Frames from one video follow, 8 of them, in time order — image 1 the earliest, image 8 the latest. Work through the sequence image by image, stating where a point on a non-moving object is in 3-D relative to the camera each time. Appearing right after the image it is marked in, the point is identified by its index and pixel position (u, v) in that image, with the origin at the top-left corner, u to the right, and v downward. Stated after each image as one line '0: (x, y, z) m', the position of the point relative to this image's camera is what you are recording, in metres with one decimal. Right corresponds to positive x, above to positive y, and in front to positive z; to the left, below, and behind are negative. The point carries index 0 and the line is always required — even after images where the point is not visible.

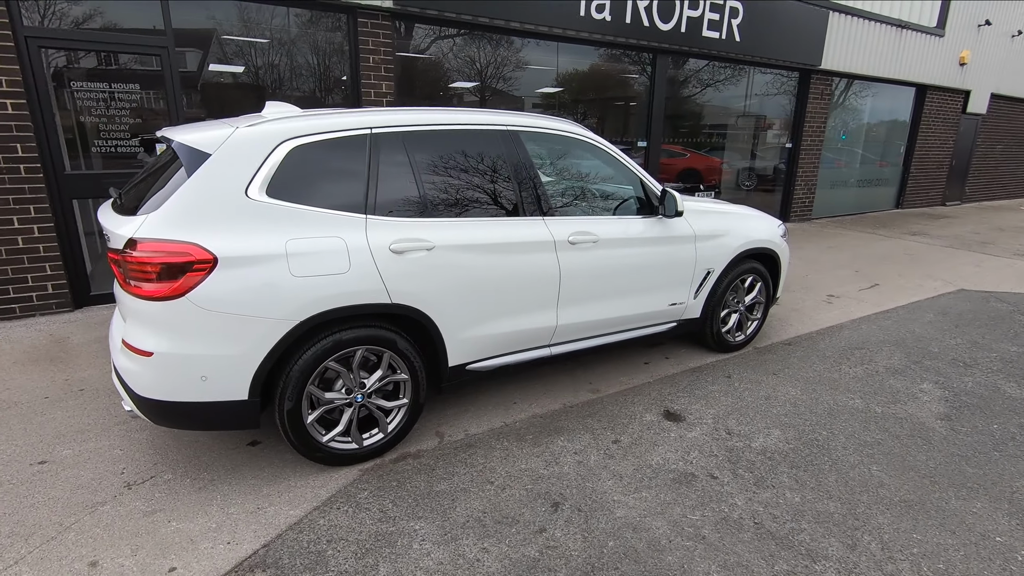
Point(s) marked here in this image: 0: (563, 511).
0: (+0.2, -1.1, +2.6) m
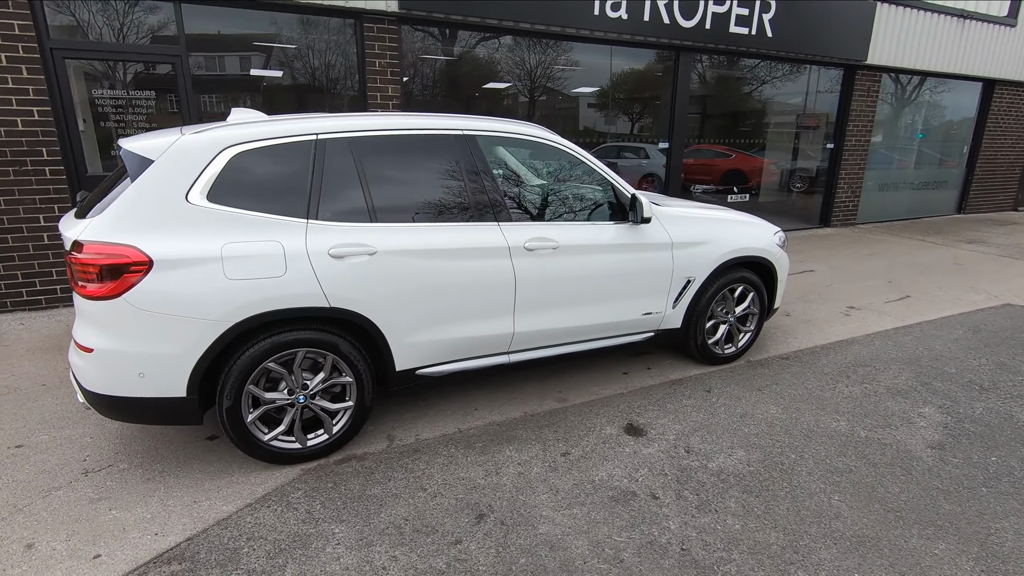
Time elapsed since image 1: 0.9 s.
0: (-0.1, -1.1, +2.6) m
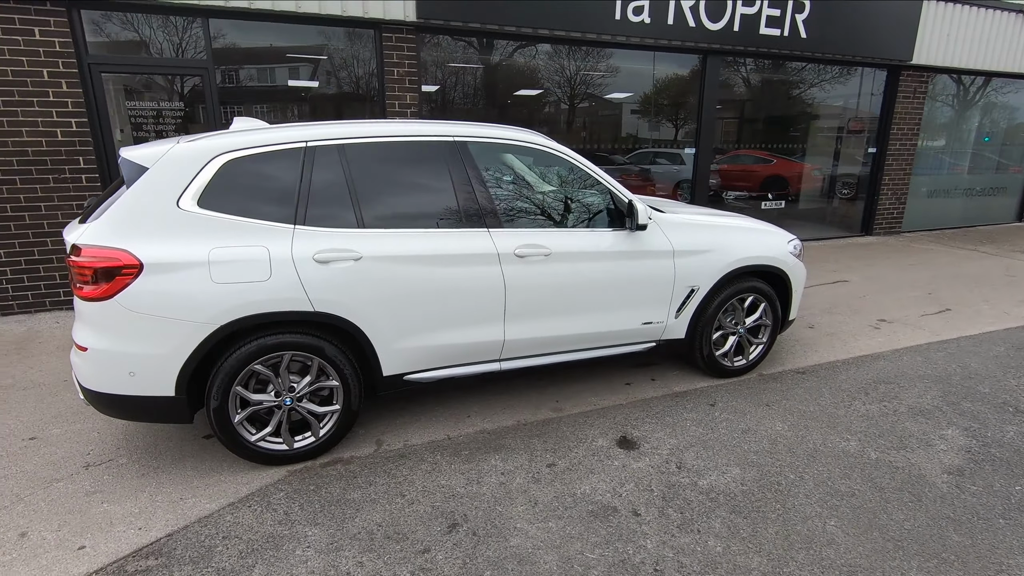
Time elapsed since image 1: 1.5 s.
0: (-0.3, -1.2, +2.6) m
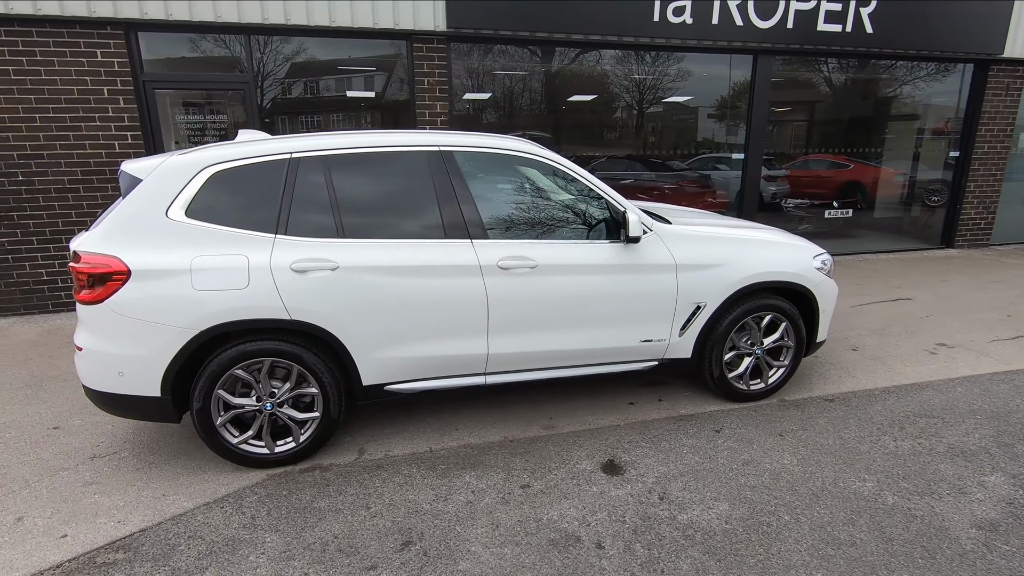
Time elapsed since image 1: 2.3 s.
0: (-0.5, -1.2, +2.5) m
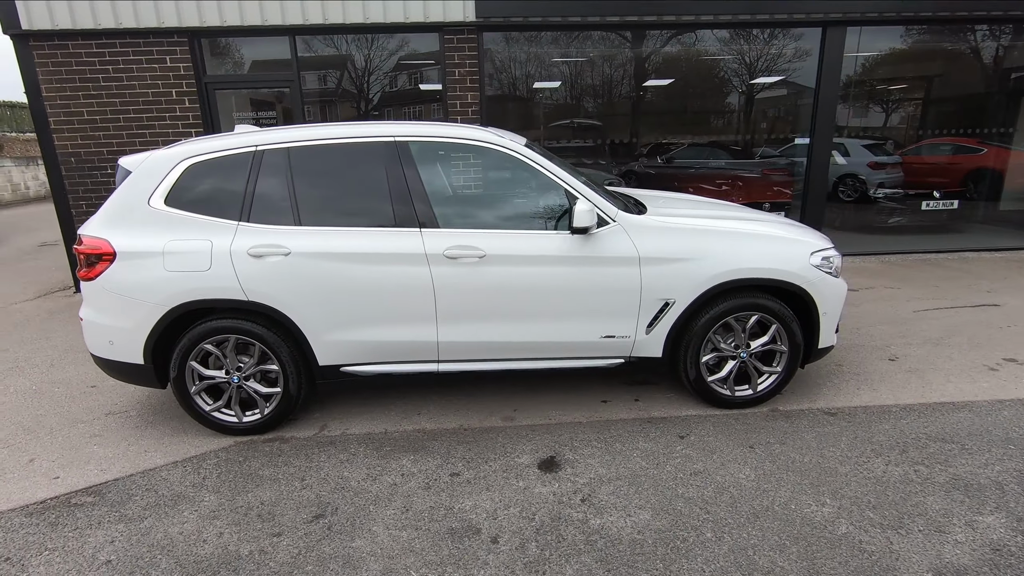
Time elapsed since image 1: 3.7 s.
0: (-1.0, -1.1, +2.6) m
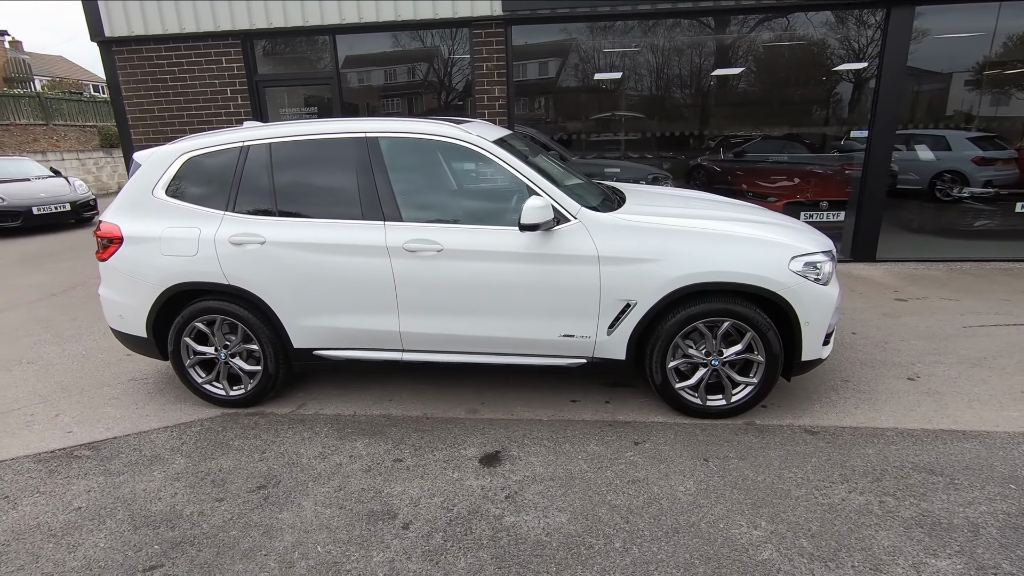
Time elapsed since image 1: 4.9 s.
0: (-1.3, -1.1, +2.8) m
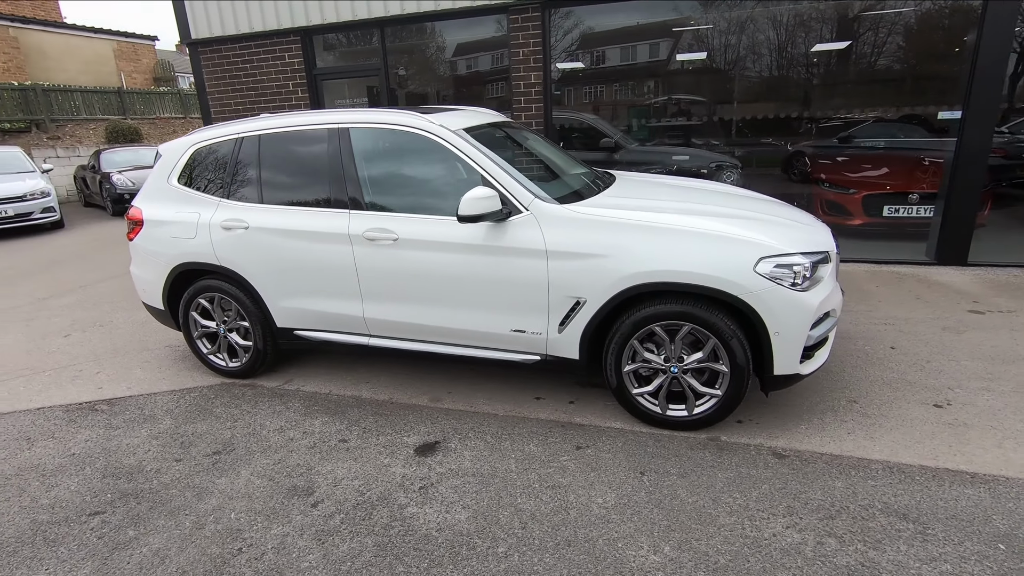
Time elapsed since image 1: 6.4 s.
0: (-1.7, -1.0, +3.1) m
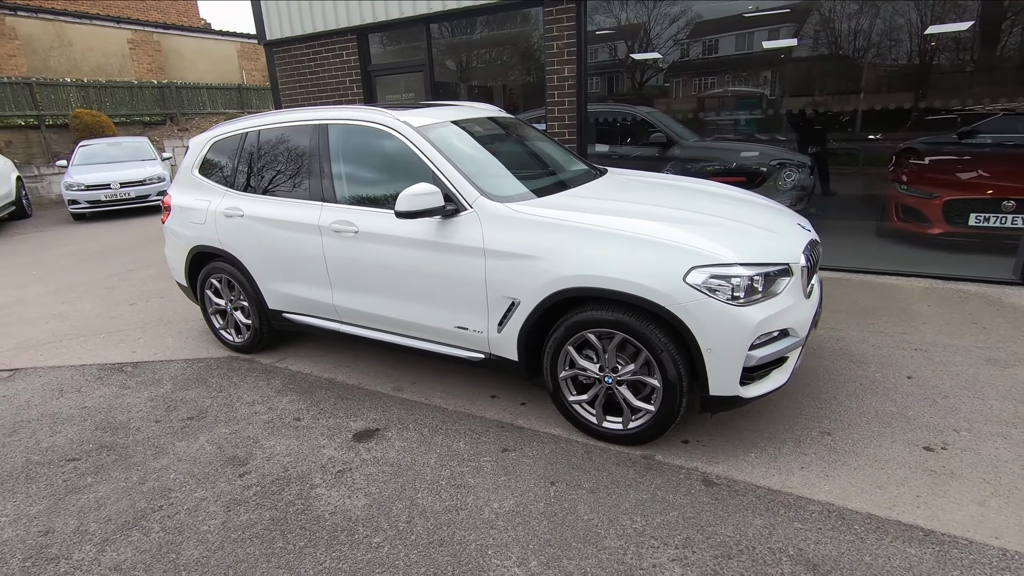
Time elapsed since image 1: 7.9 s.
0: (-2.1, -0.9, +3.5) m
